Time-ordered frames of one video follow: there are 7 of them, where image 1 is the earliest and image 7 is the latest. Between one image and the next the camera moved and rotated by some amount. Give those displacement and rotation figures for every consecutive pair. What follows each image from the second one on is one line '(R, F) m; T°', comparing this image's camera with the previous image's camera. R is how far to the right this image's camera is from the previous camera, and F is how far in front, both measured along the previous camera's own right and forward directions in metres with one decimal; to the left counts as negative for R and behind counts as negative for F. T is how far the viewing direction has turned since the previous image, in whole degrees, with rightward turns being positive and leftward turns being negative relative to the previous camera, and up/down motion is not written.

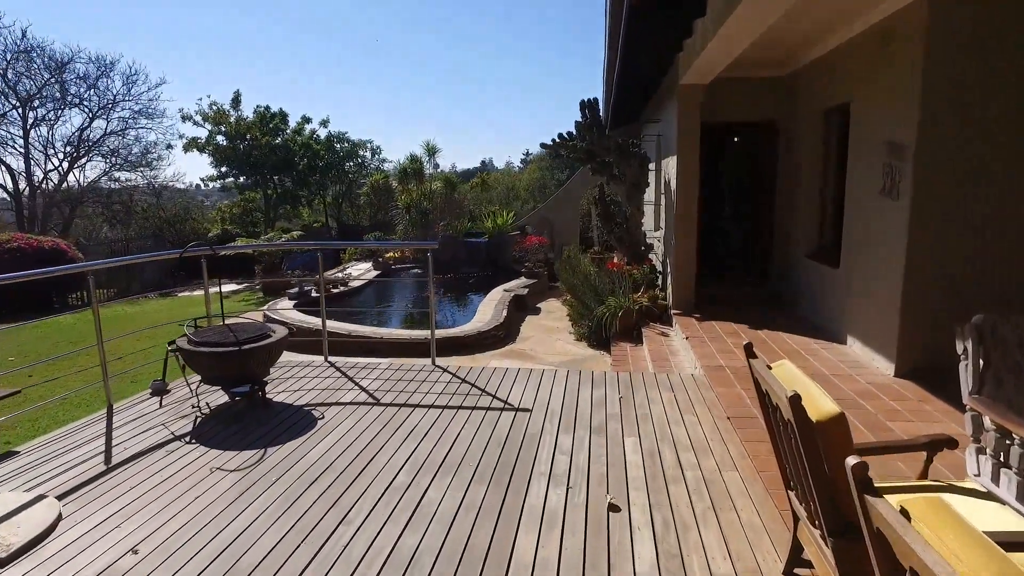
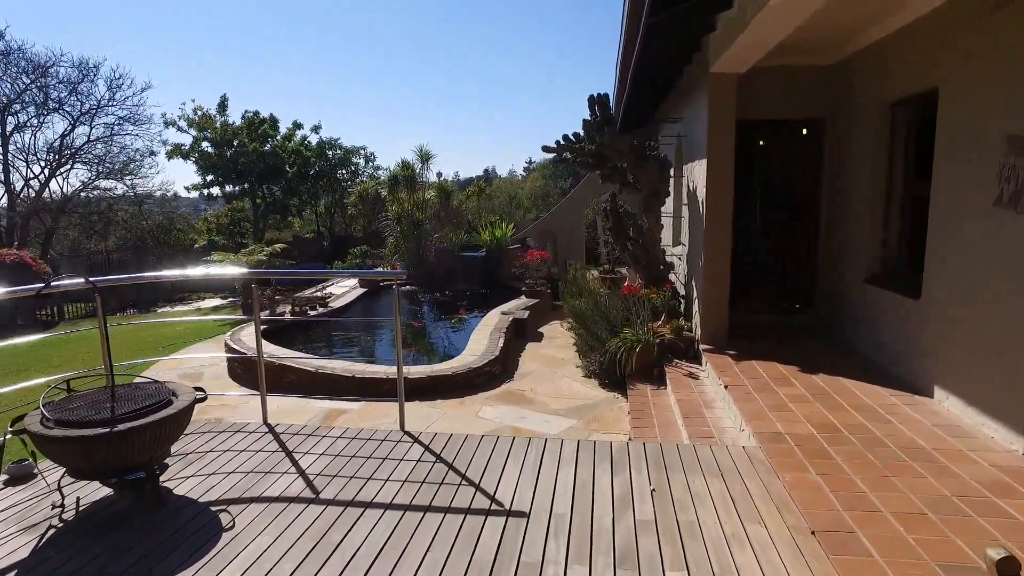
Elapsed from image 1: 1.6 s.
(+0.1, +1.1) m; 0°
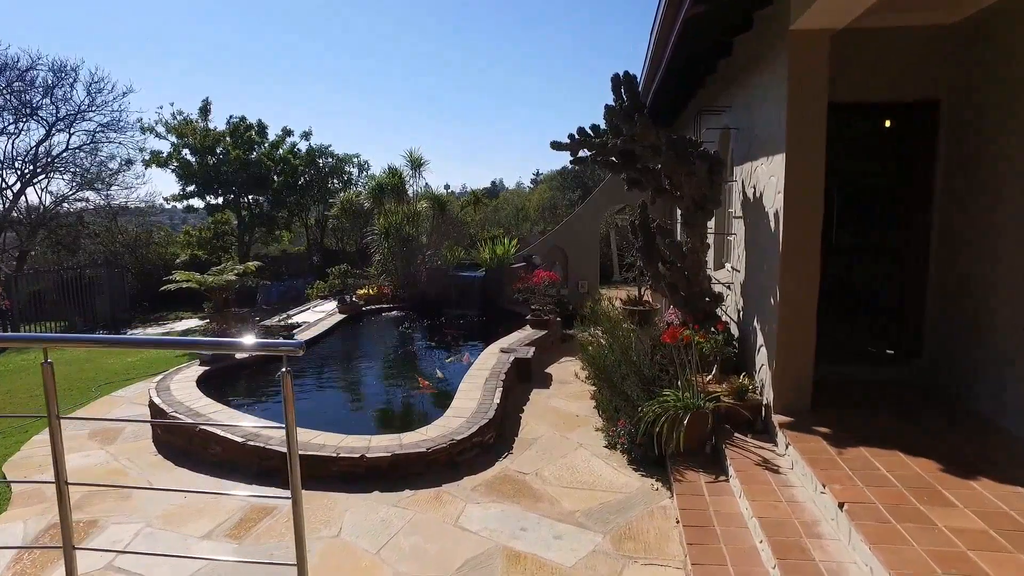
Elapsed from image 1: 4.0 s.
(+0.1, +1.5) m; -1°
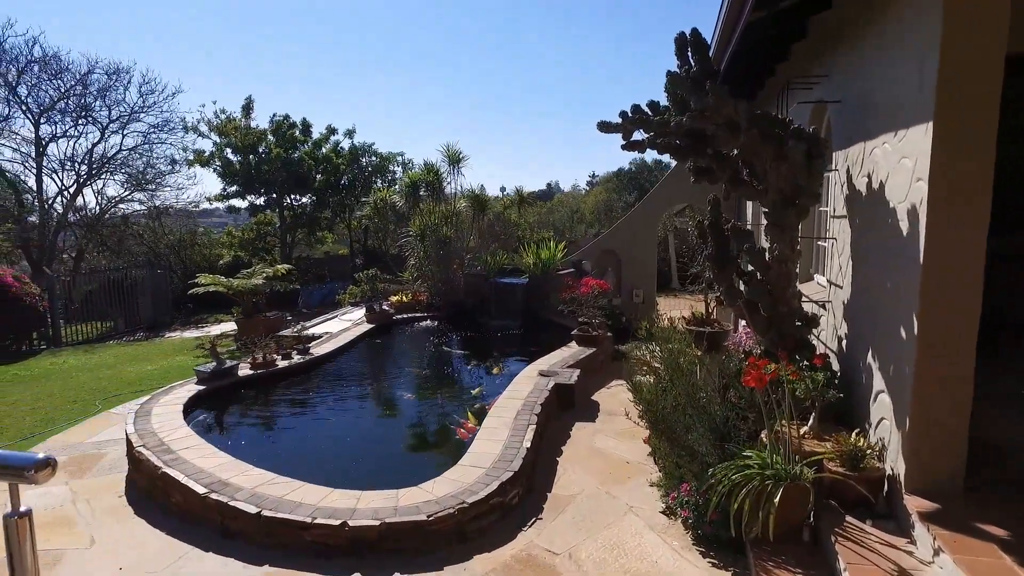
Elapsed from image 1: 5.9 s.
(+0.1, +1.0) m; -5°
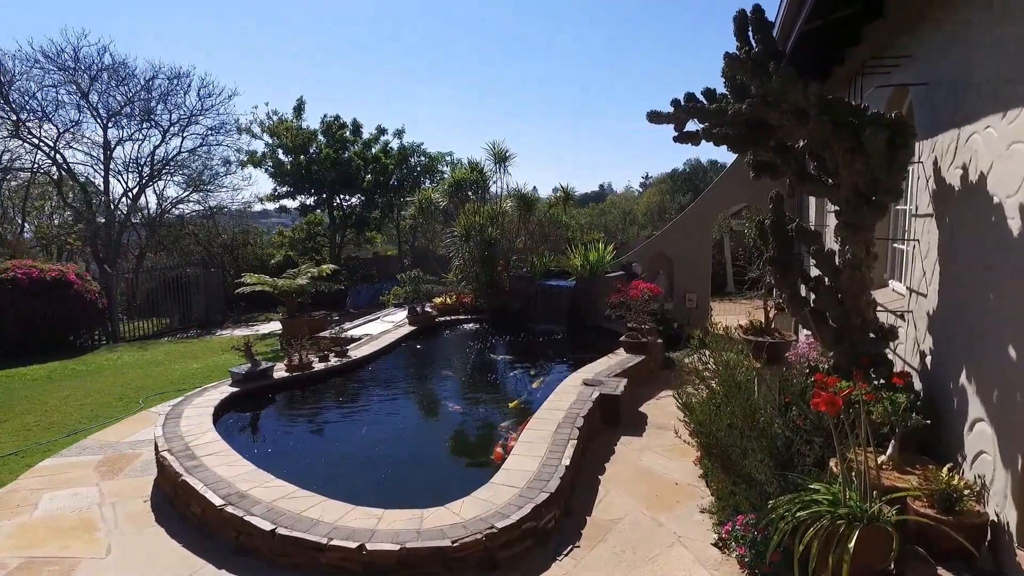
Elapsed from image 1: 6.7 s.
(+0.1, +0.3) m; -4°
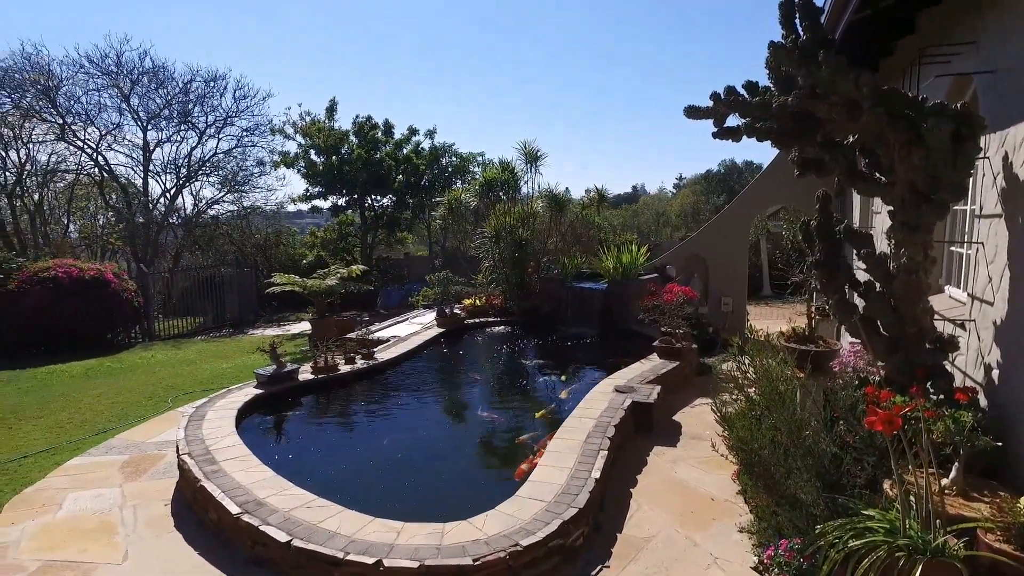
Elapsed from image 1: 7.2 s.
(0.0, +0.2) m; -3°
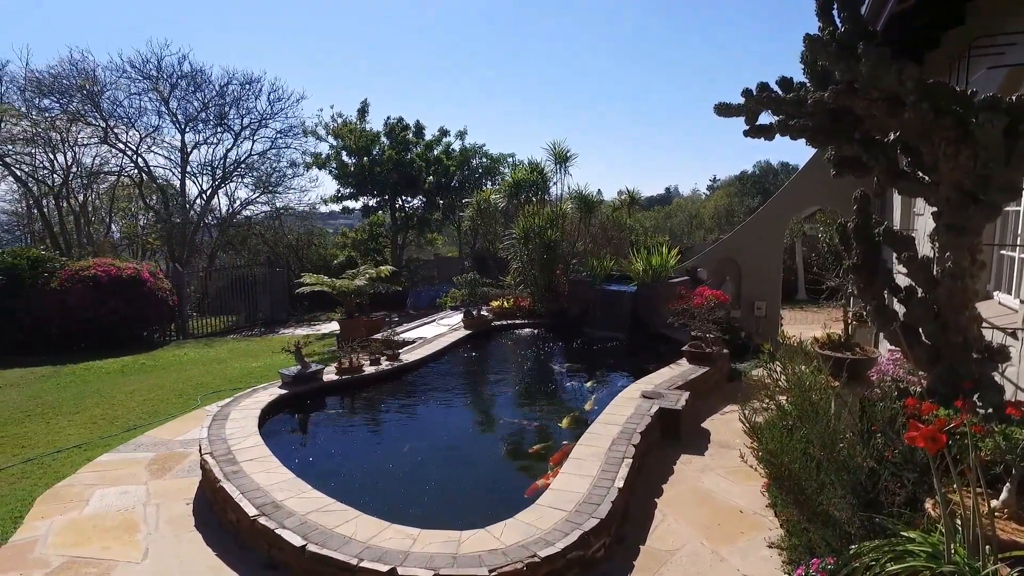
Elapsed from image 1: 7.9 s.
(0.0, +0.1) m; -3°
